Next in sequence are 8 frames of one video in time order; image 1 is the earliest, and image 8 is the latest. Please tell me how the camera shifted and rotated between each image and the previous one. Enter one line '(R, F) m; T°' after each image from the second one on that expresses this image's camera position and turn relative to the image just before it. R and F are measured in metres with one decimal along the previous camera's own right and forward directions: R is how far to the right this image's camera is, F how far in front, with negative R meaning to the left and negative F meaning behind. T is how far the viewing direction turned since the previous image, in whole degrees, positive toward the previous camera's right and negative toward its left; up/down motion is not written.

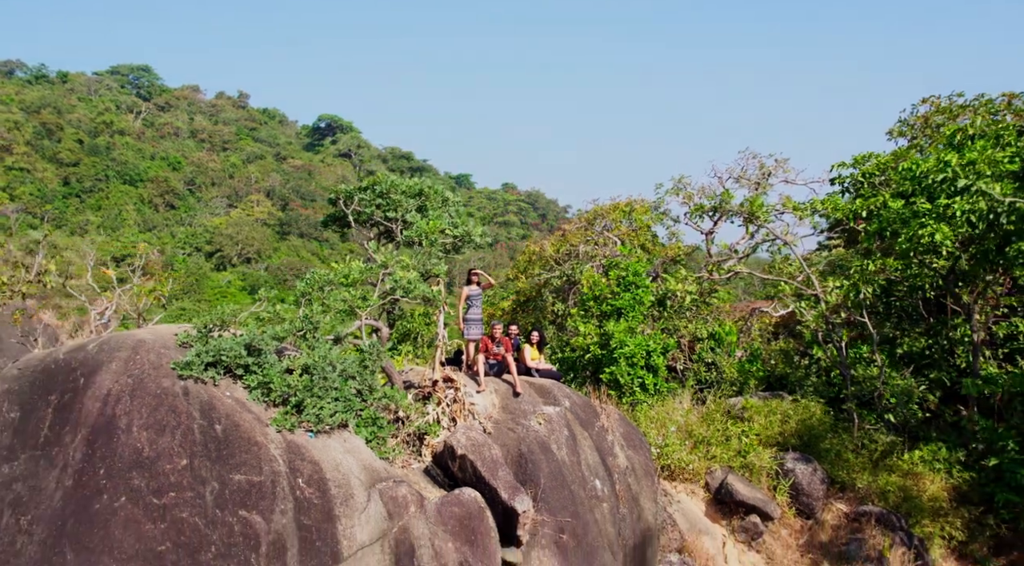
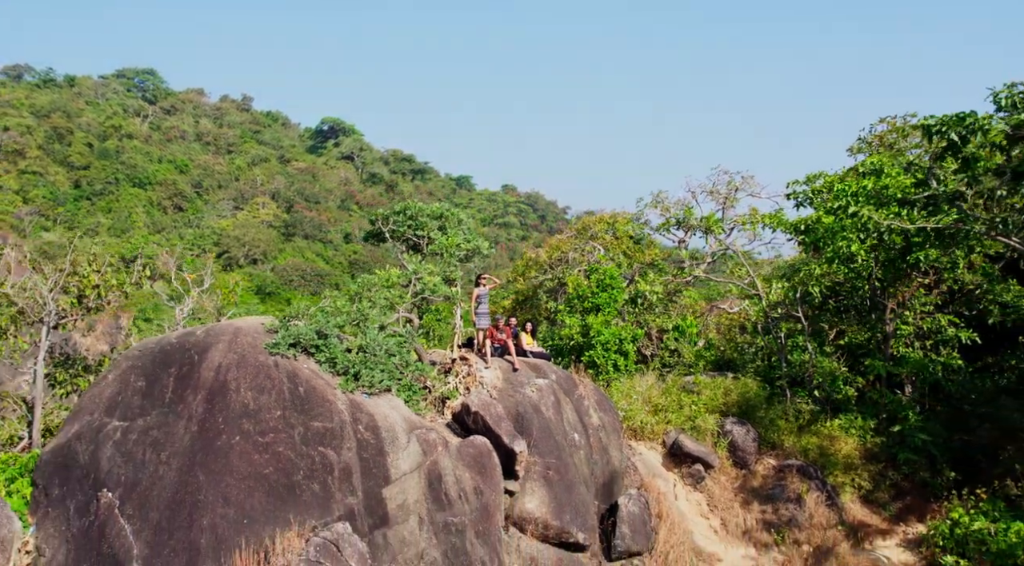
(0.0, -2.0) m; 0°
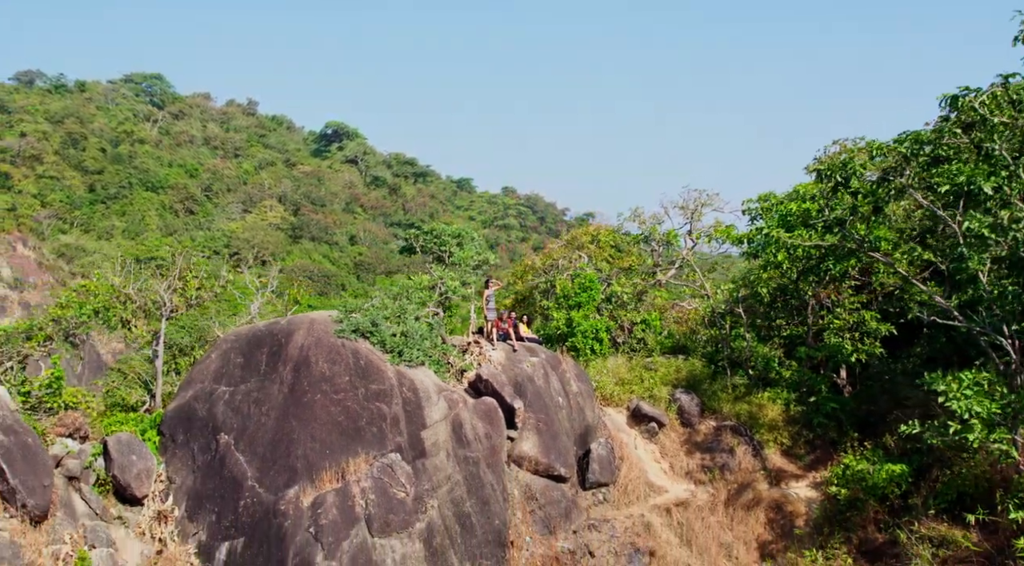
(0.0, -2.8) m; 0°
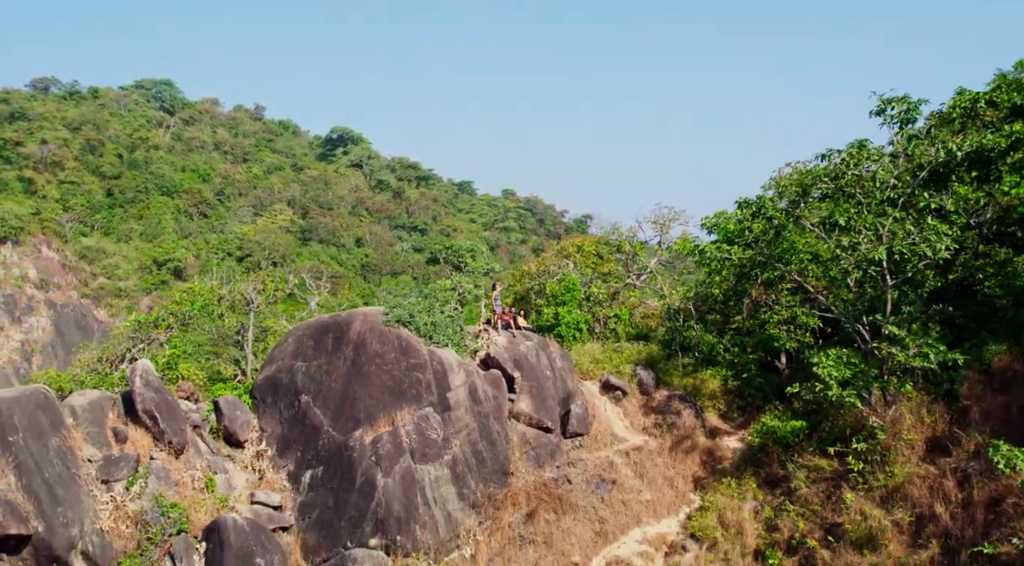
(0.0, -3.7) m; 0°
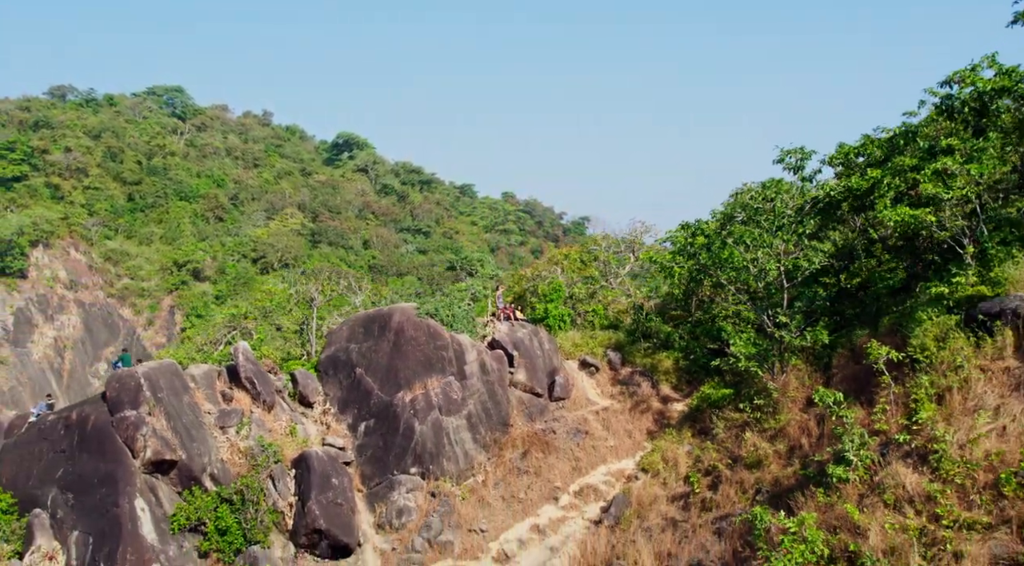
(0.0, -4.7) m; 0°
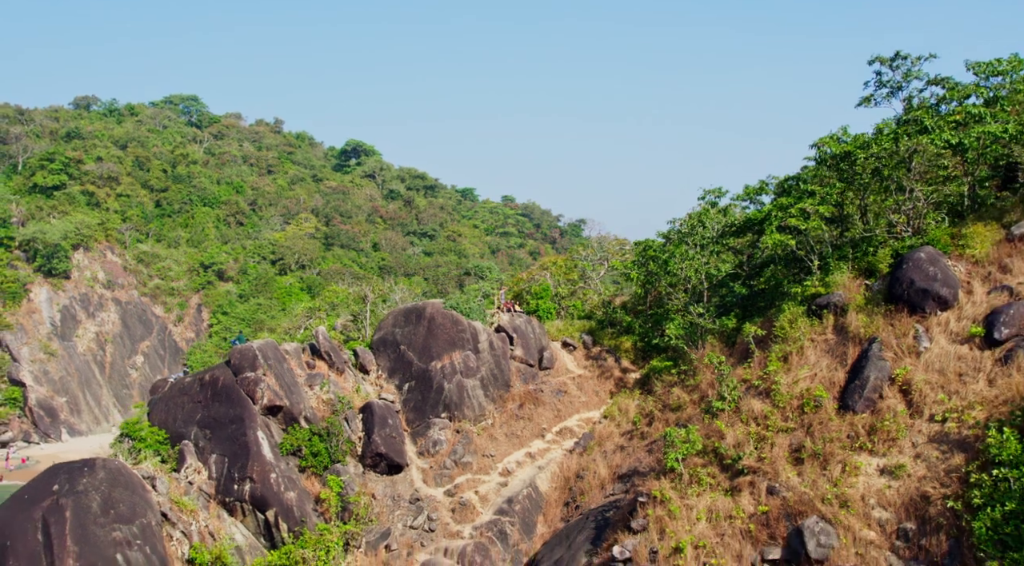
(0.0, -7.1) m; 0°
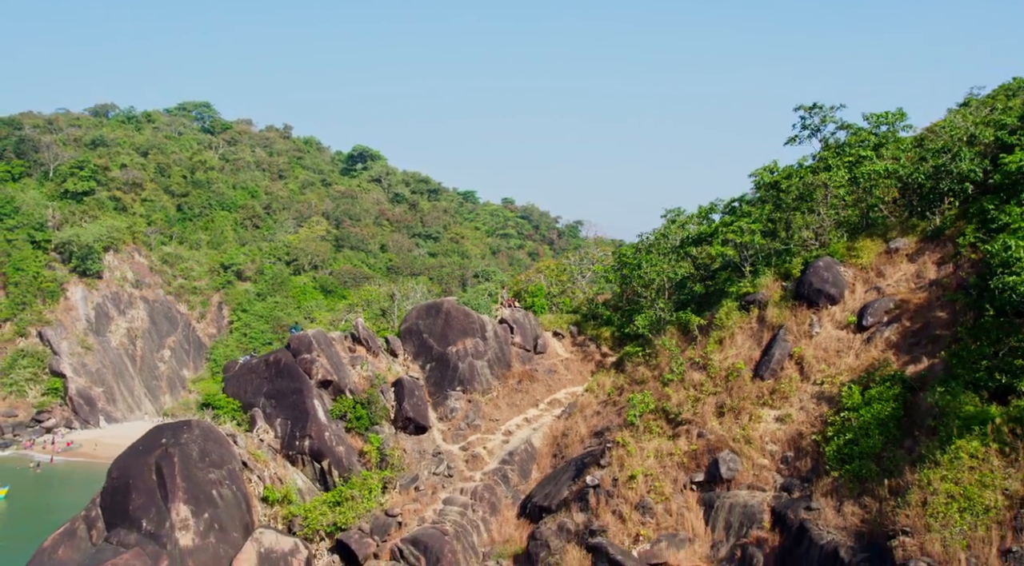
(0.0, -6.2) m; 0°
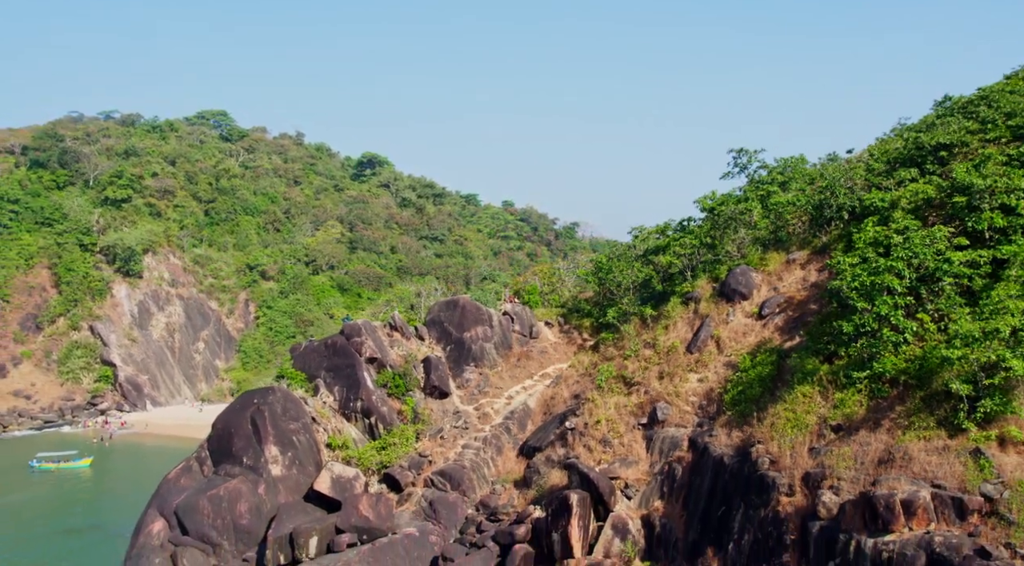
(0.0, -9.2) m; 0°
